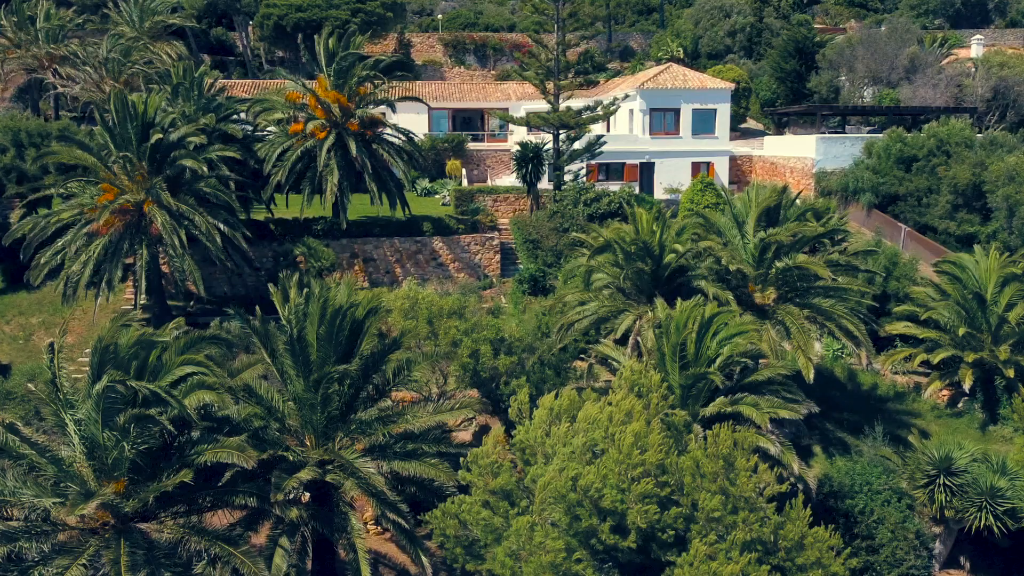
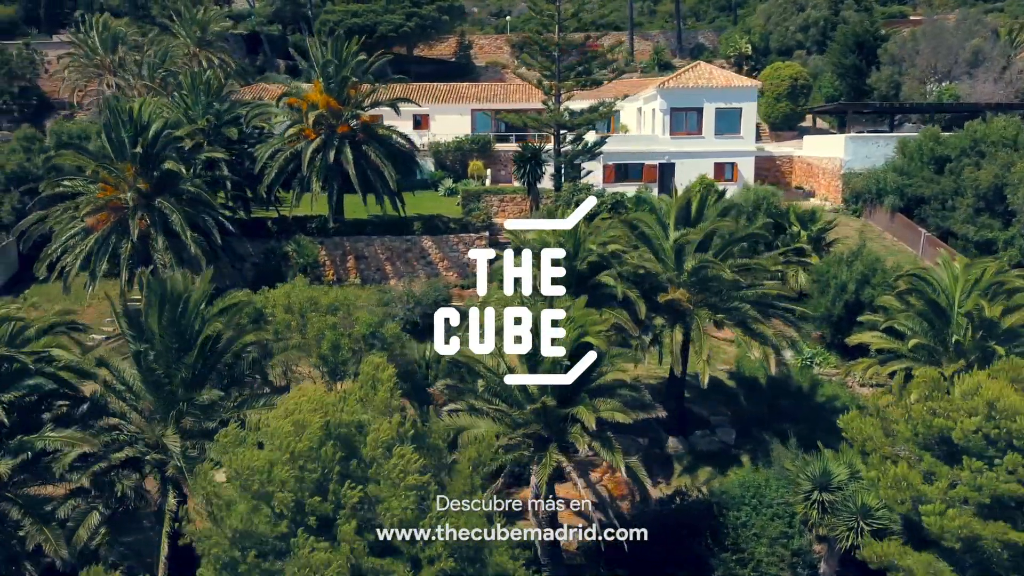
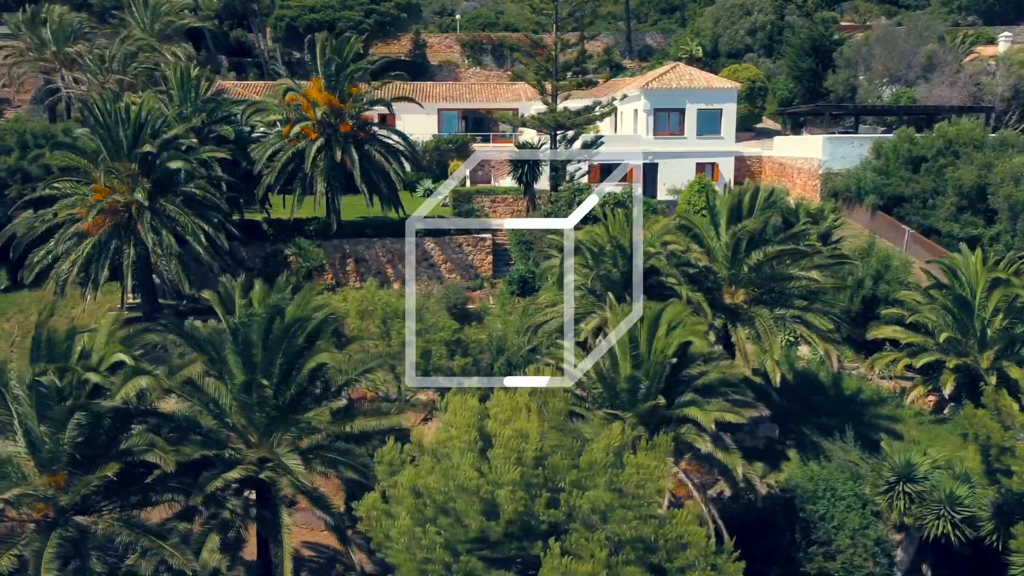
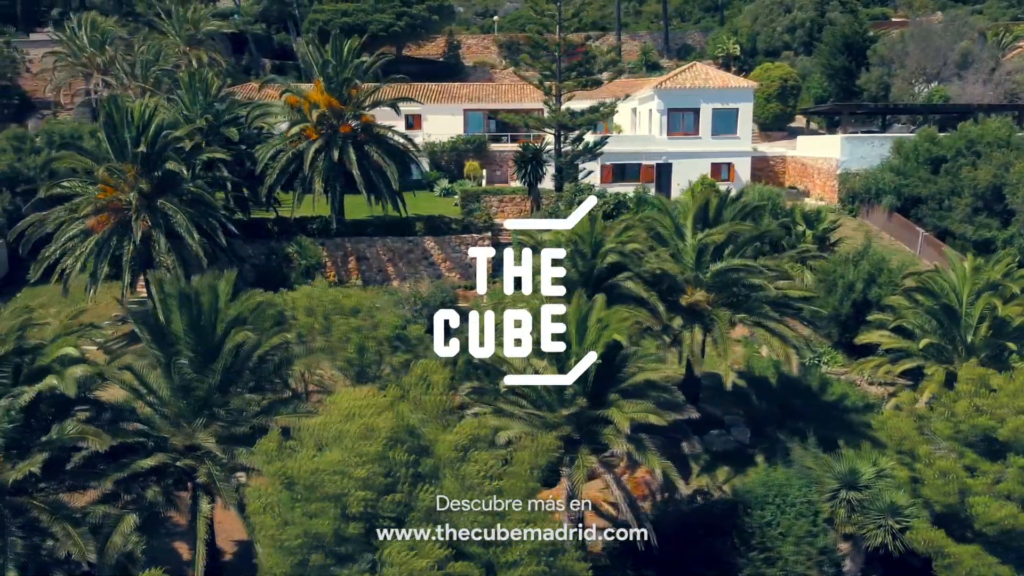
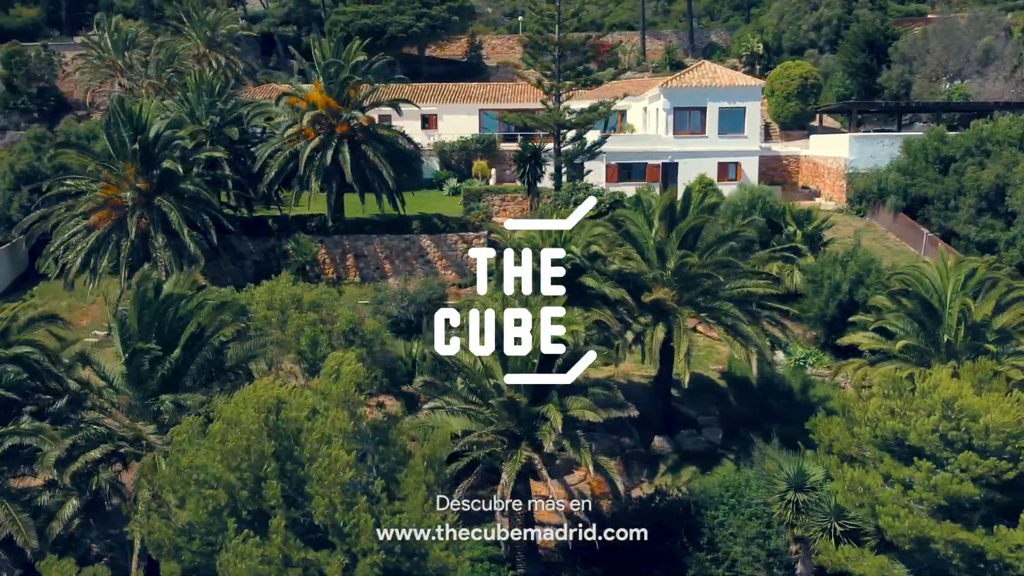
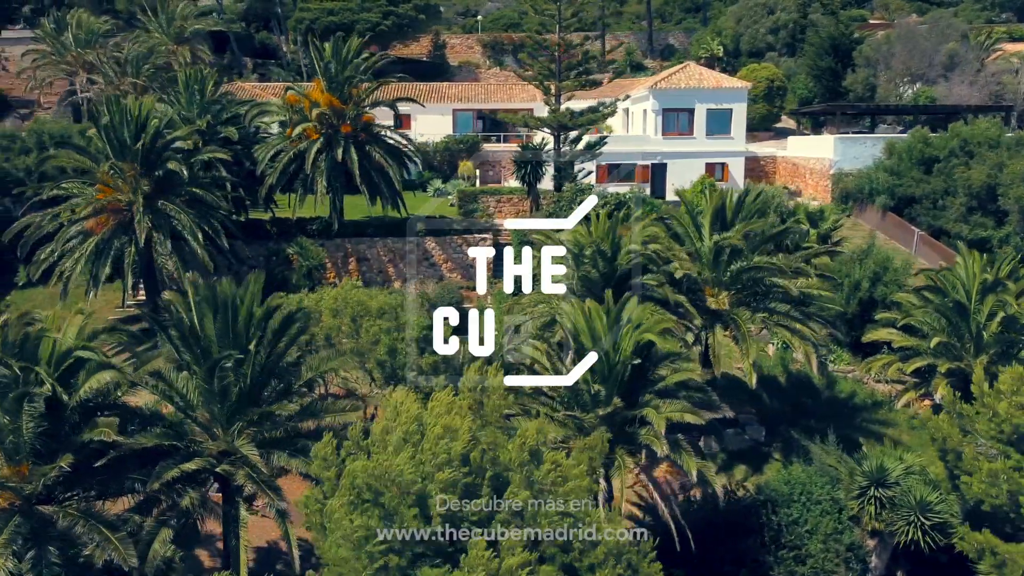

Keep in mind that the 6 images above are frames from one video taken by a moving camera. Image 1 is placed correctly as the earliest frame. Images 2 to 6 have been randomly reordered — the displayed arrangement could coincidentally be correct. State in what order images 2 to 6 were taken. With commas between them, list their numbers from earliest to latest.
3, 6, 4, 2, 5
